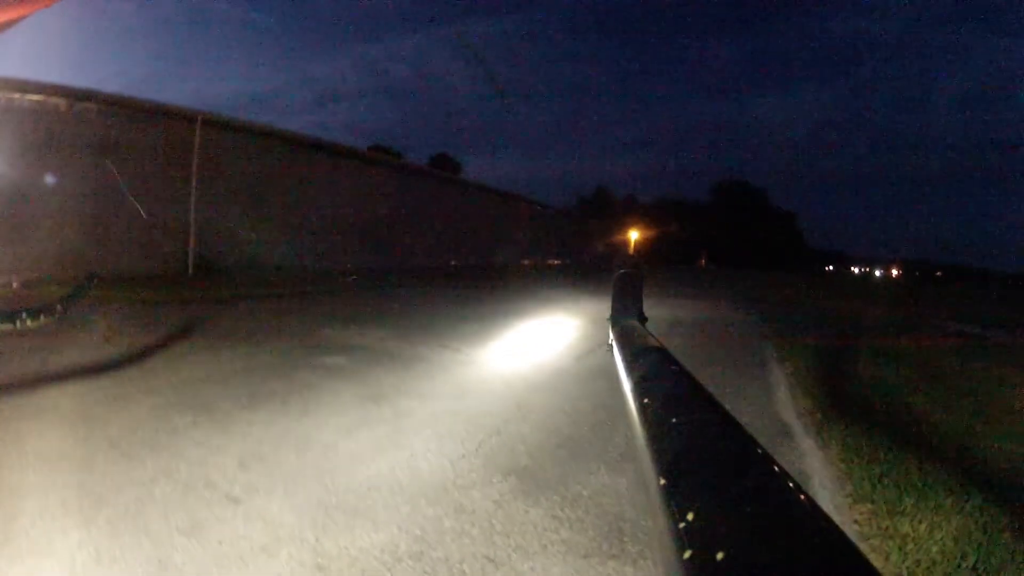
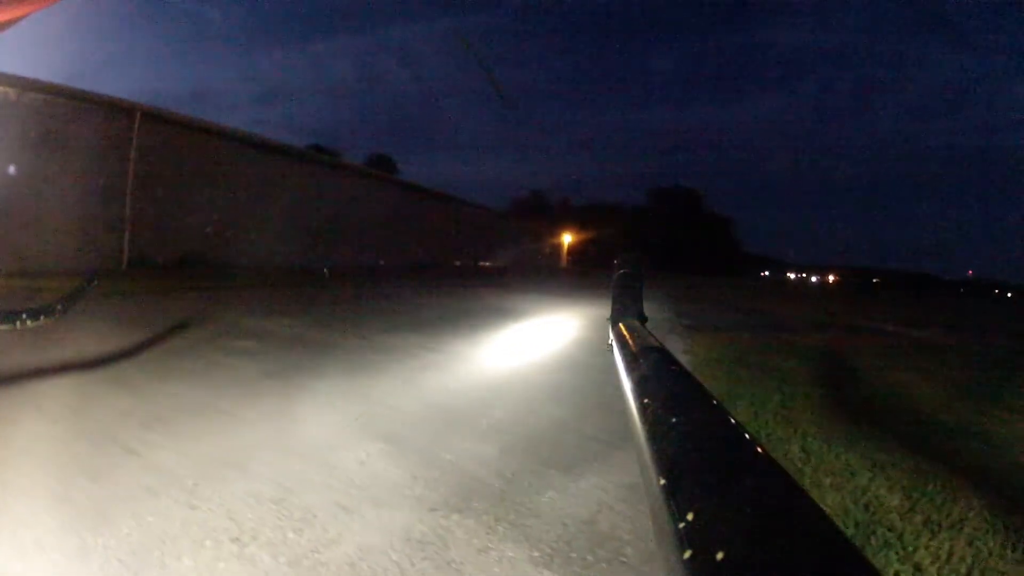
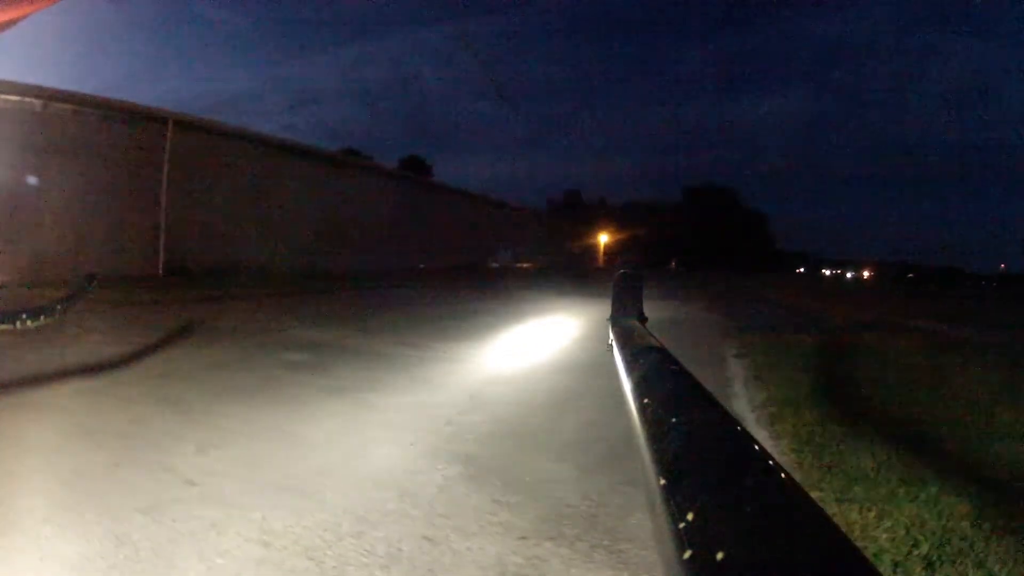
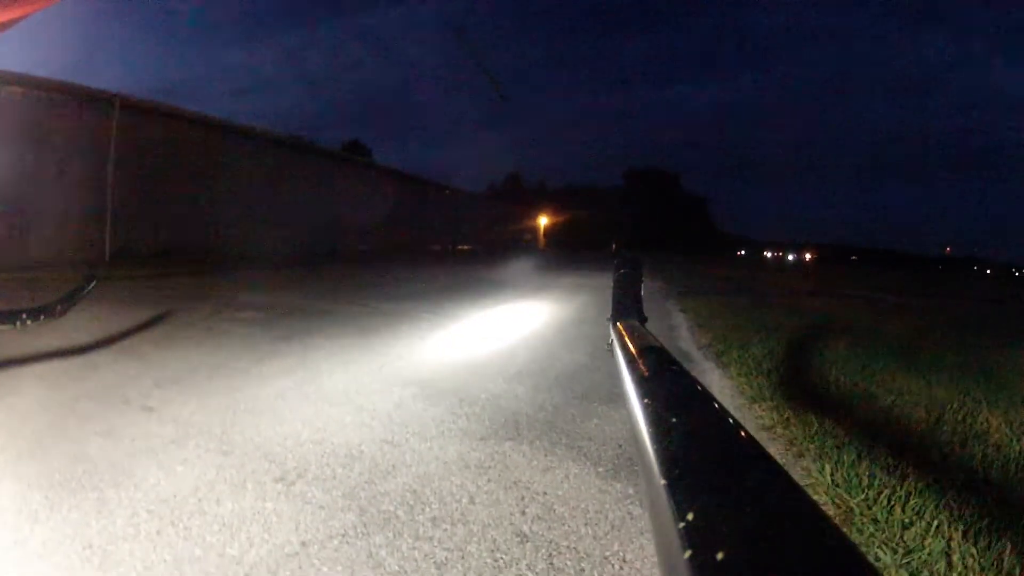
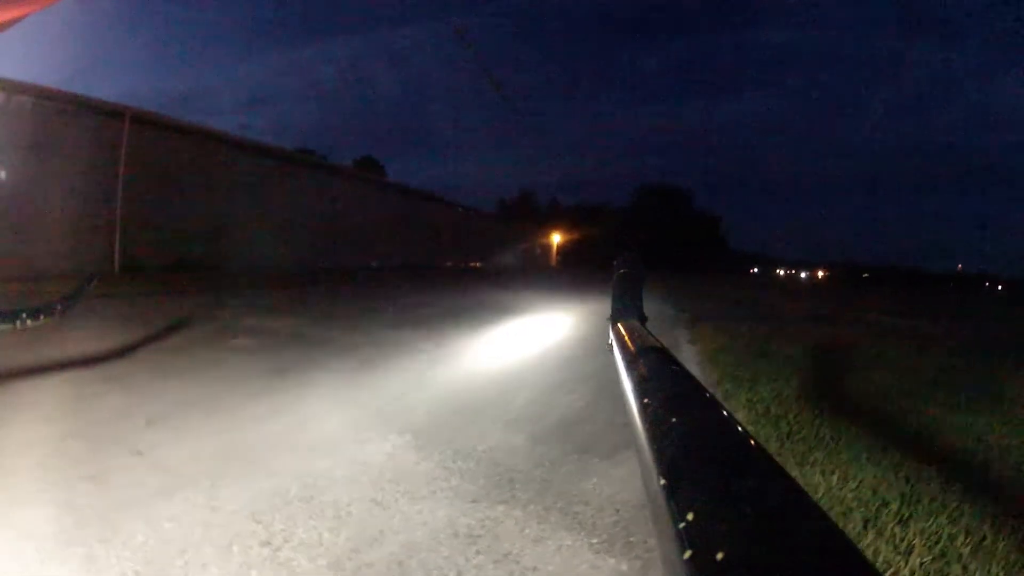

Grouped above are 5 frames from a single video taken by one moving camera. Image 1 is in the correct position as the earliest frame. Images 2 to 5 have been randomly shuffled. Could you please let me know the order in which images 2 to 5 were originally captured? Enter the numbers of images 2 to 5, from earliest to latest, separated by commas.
3, 2, 5, 4
